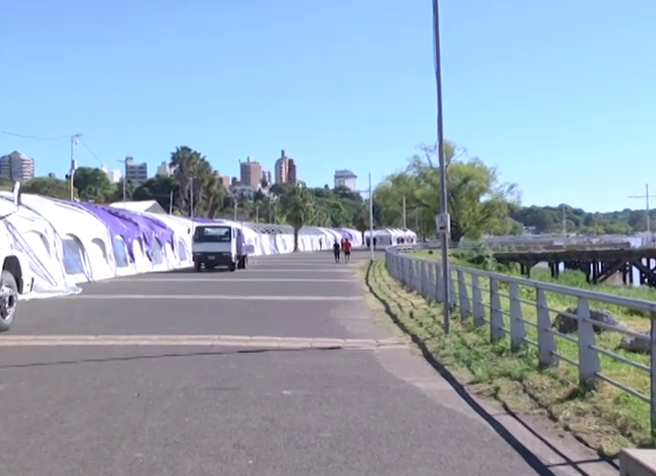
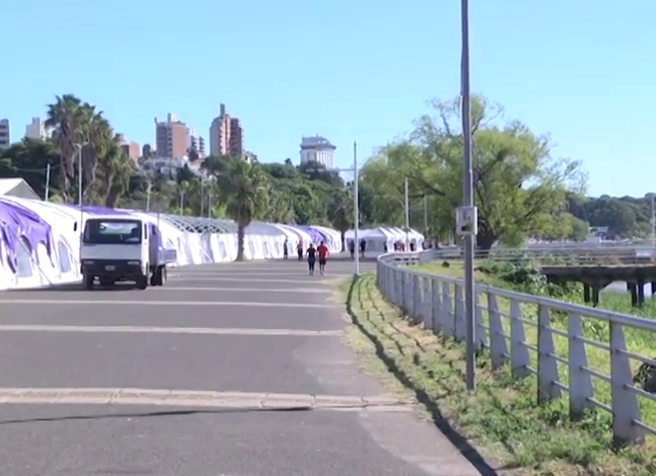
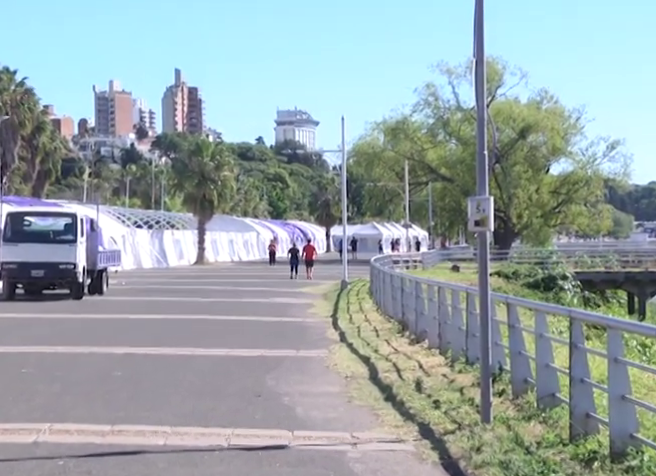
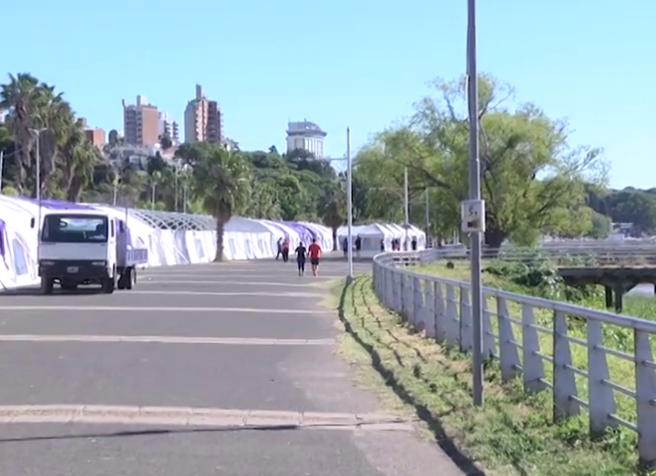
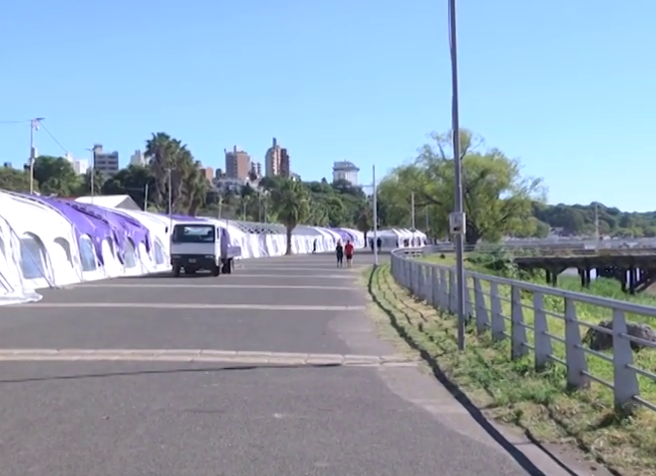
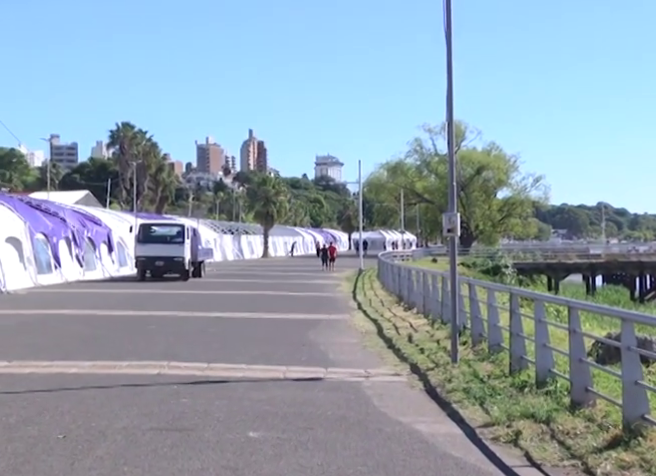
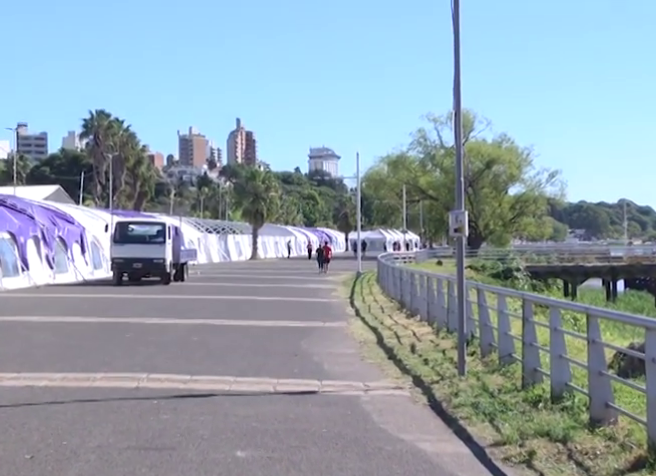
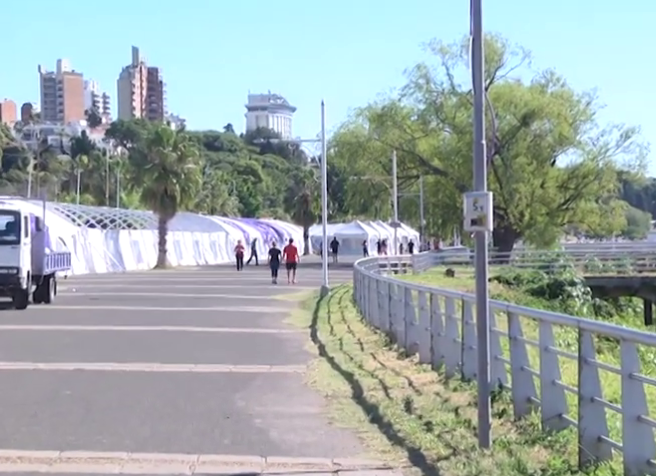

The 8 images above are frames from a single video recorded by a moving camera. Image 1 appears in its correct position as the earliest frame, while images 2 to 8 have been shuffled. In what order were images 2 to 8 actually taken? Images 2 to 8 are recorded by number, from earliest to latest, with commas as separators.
5, 6, 7, 2, 4, 3, 8
